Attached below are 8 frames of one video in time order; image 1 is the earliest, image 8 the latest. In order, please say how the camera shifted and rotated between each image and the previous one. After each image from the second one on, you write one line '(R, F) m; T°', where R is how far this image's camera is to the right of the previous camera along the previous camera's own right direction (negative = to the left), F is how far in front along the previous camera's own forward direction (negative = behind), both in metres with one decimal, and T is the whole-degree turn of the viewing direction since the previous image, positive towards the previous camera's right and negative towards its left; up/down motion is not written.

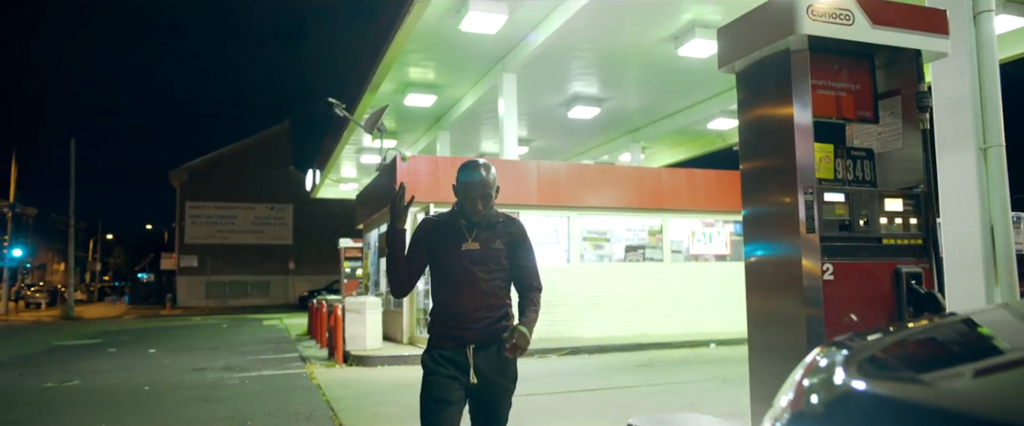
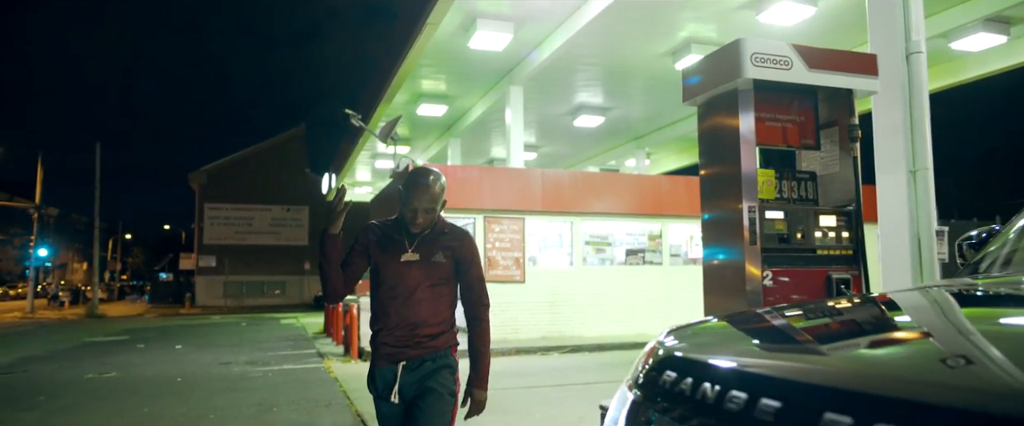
(+0.1, -0.7) m; -1°
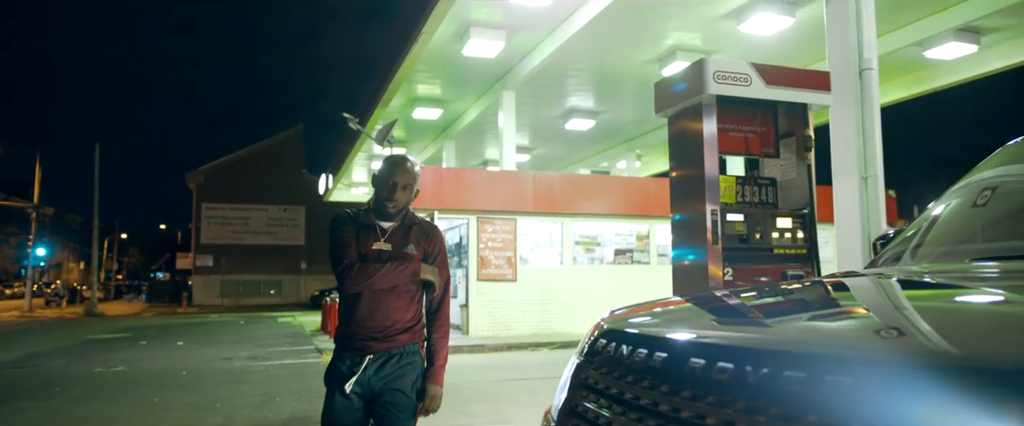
(+0.1, -0.5) m; 0°
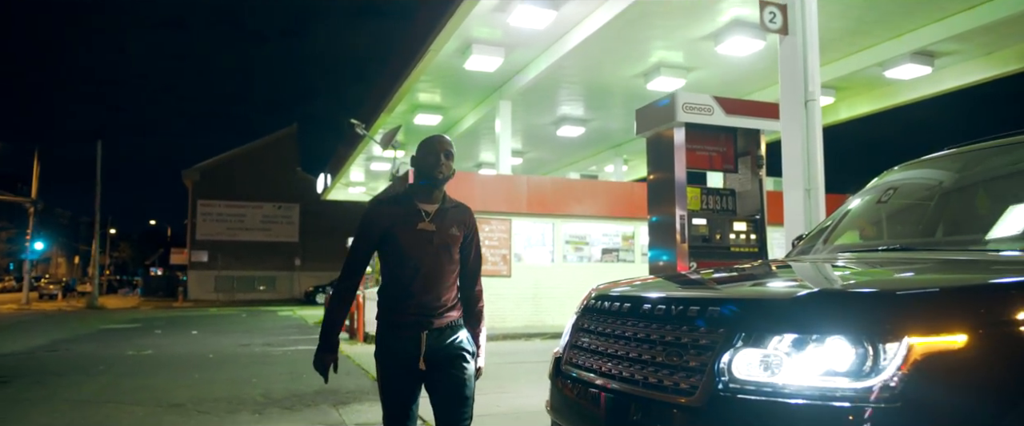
(-0.2, -1.1) m; +1°
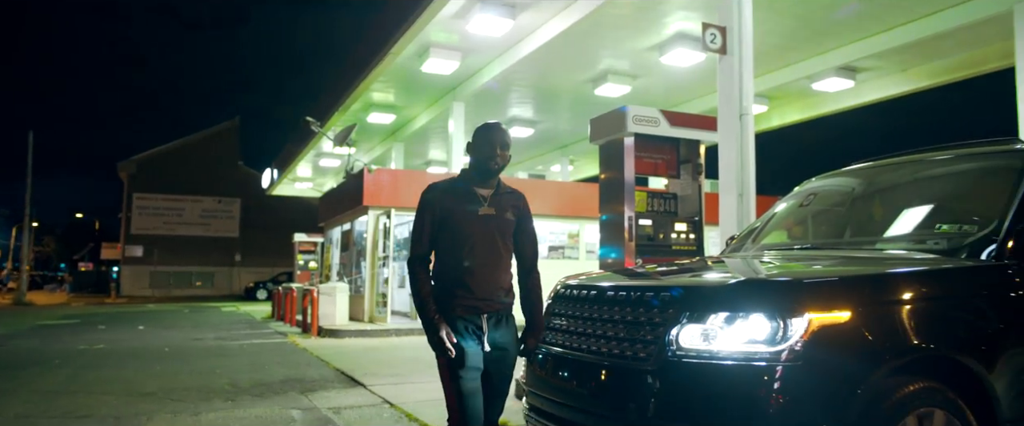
(-0.2, -0.5) m; +5°
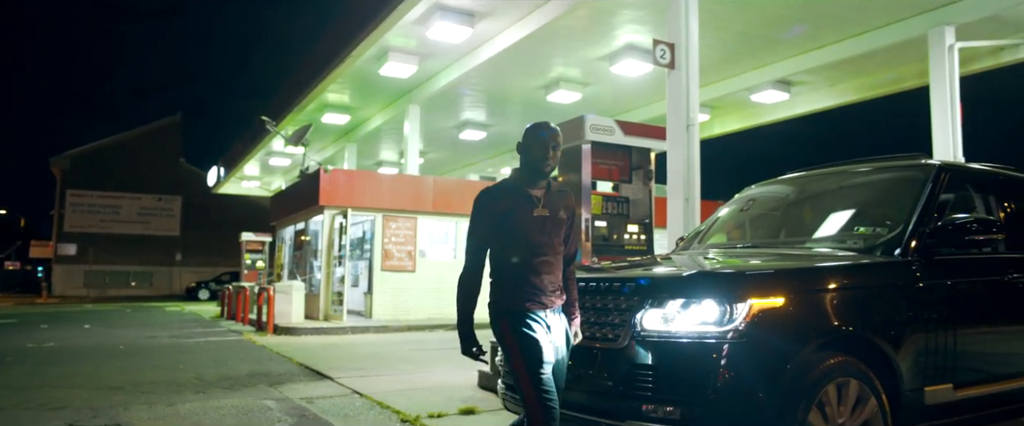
(-0.2, -0.4) m; +5°
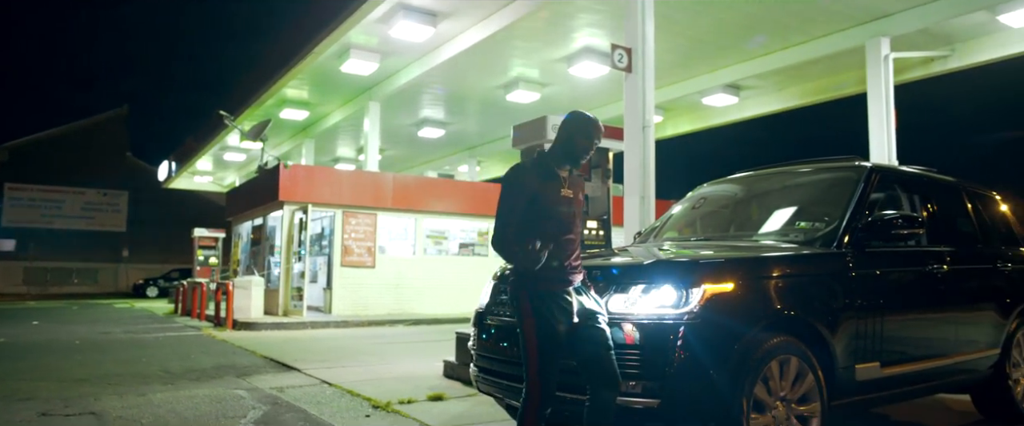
(-0.1, -0.3) m; +4°
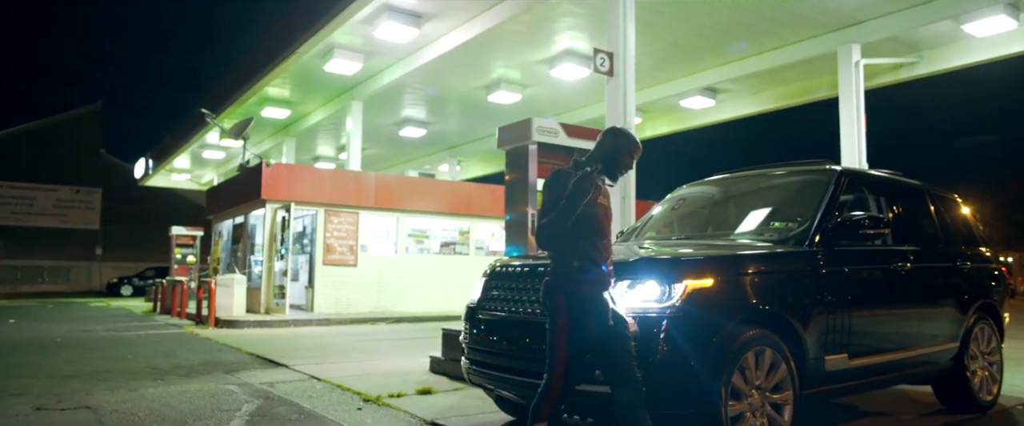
(-0.1, -0.2) m; +2°
